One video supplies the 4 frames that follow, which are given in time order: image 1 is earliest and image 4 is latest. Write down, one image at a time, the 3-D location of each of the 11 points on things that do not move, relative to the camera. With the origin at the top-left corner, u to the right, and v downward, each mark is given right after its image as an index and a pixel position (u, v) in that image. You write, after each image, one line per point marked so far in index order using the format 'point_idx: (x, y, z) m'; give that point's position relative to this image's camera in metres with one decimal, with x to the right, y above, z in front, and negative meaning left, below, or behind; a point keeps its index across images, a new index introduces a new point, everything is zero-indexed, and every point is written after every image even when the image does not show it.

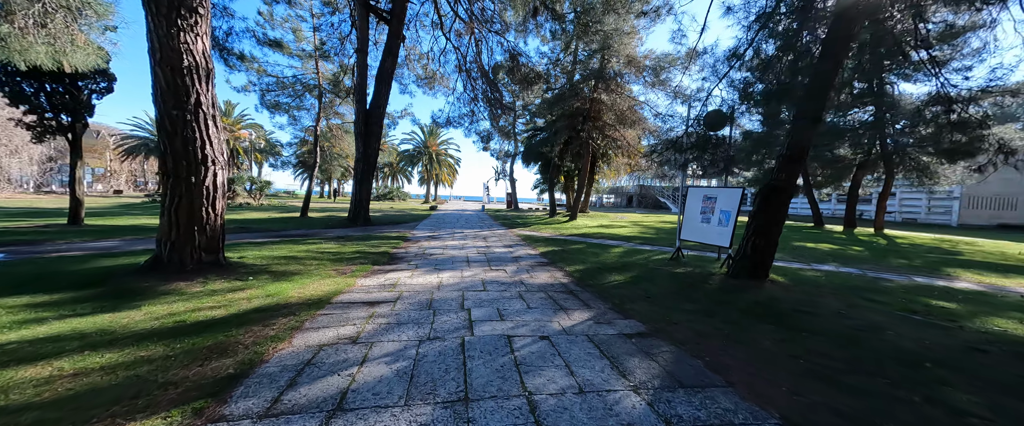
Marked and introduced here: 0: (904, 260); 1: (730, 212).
0: (+9.8, -1.2, +8.7) m
1: (+4.0, 0.0, +6.4) m
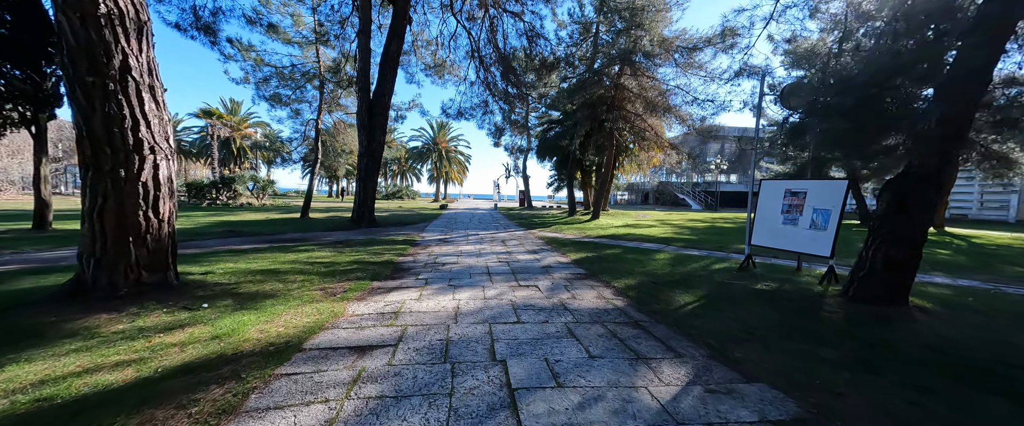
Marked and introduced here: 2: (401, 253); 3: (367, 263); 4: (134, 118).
0: (+10.3, -1.1, +7.2) m
1: (+4.5, 0.0, +5.0) m
2: (-2.2, -0.8, +7.1) m
3: (-2.5, -0.9, +6.1) m
4: (-3.6, +0.9, +3.4) m
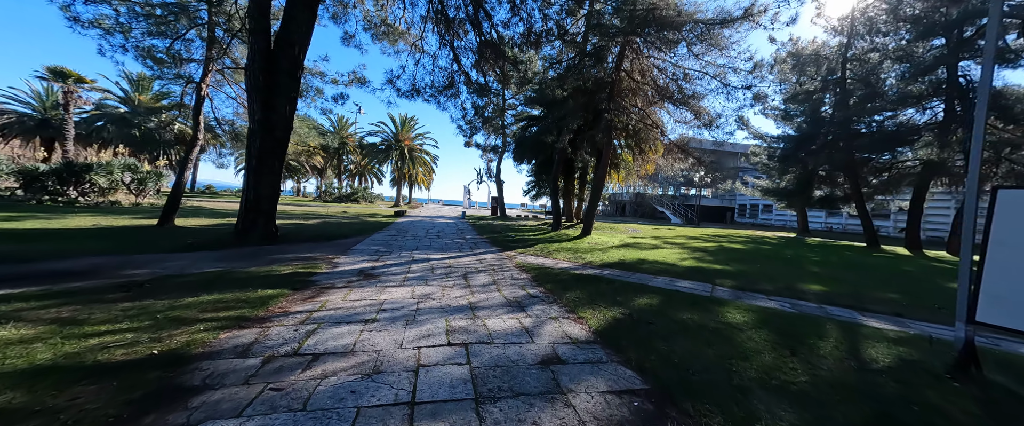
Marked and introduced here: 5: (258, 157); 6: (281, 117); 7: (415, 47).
0: (+9.9, -1.7, +4.5) m
1: (+4.3, -0.3, +1.8) m
2: (-2.6, -1.0, +3.3) m
3: (-2.8, -1.0, +2.3) m
4: (-3.6, +0.8, -0.4) m
5: (-5.4, +1.2, +7.5) m
6: (-5.0, +2.1, +7.6) m
7: (-2.9, +5.0, +10.6) m
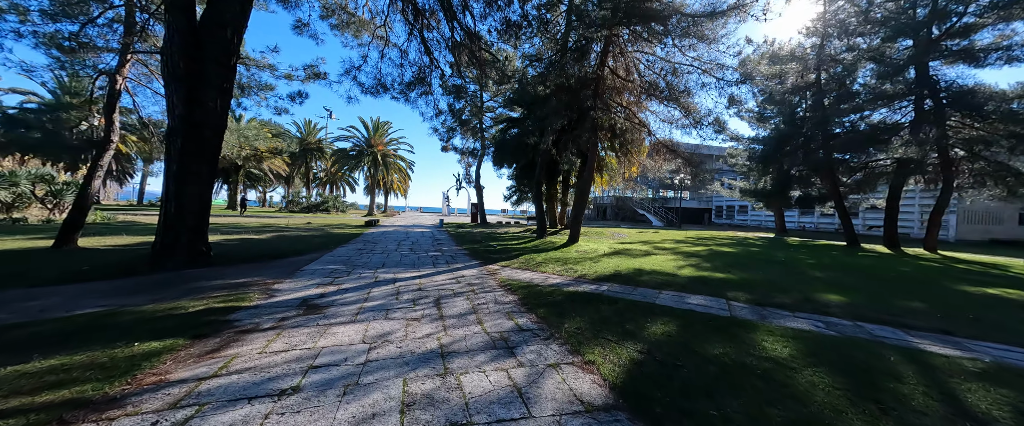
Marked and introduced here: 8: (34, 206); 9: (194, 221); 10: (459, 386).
0: (+9.8, -1.6, +3.9) m
1: (+4.3, -0.3, +1.0) m
2: (-2.7, -1.1, +2.1) m
3: (-2.8, -1.1, +1.1) m
4: (-3.5, +0.7, -1.7) m
5: (-5.8, +0.9, +6.2) m
6: (-5.4, +1.8, +6.2) m
7: (-3.5, +4.7, +9.4) m
8: (-15.2, +0.2, +11.2) m
9: (-5.8, -0.1, +6.5) m
10: (-0.4, -1.3, +2.6) m
